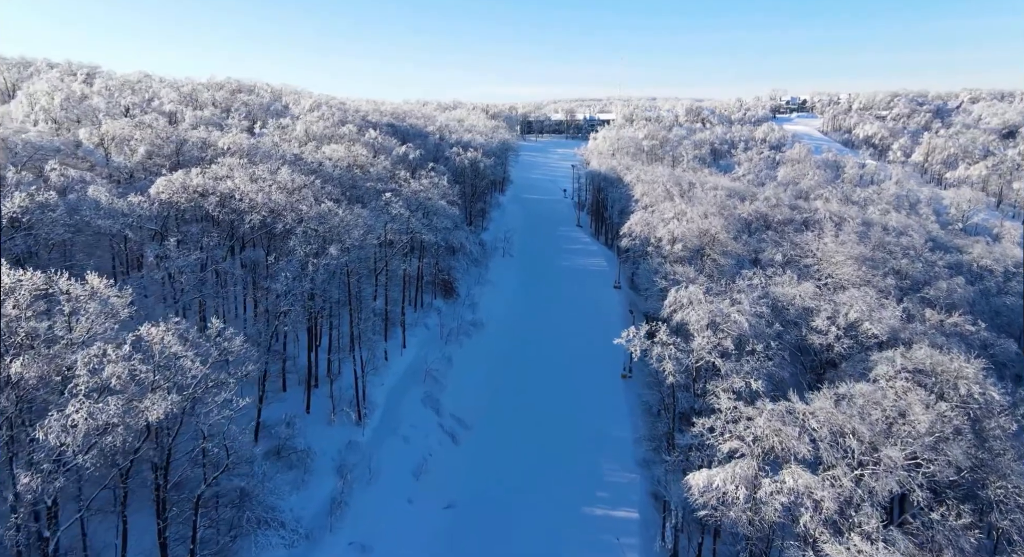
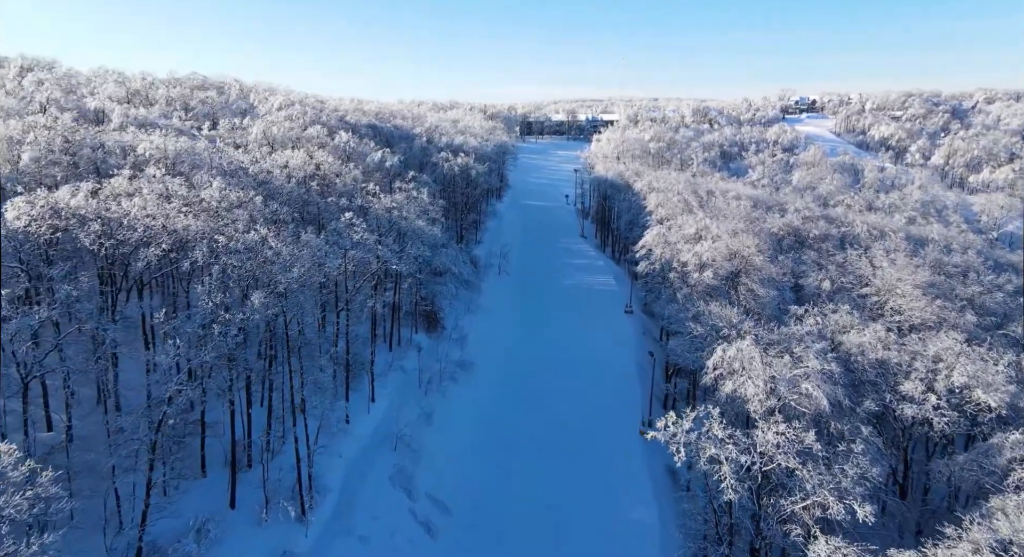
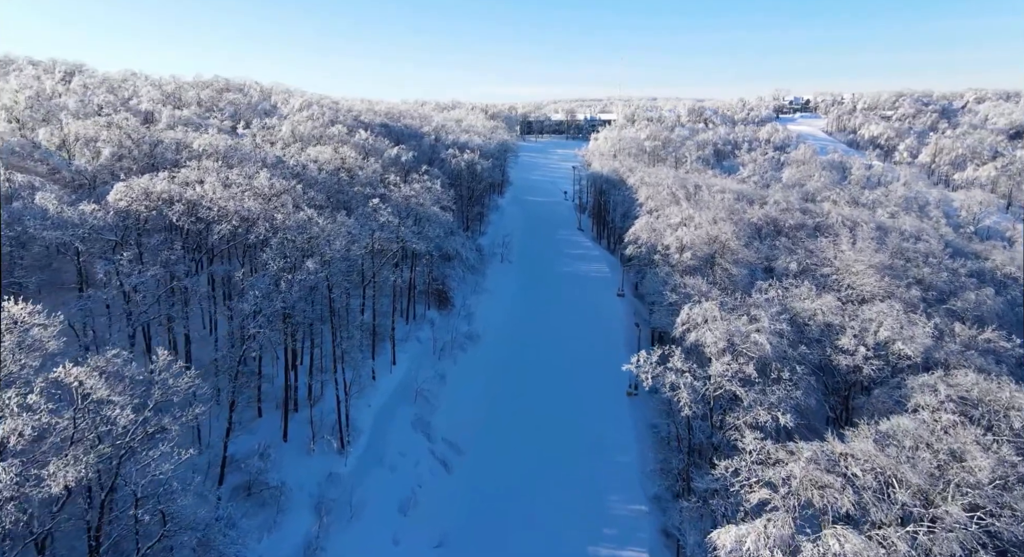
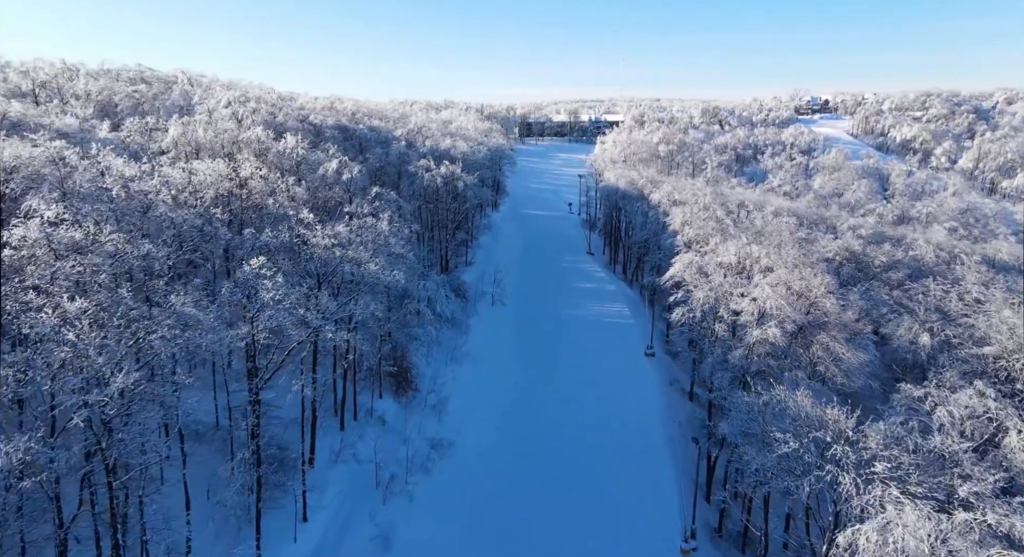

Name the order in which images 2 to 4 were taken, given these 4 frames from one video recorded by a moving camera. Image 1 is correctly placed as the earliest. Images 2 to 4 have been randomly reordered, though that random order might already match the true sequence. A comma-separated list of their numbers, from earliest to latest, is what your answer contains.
3, 2, 4
